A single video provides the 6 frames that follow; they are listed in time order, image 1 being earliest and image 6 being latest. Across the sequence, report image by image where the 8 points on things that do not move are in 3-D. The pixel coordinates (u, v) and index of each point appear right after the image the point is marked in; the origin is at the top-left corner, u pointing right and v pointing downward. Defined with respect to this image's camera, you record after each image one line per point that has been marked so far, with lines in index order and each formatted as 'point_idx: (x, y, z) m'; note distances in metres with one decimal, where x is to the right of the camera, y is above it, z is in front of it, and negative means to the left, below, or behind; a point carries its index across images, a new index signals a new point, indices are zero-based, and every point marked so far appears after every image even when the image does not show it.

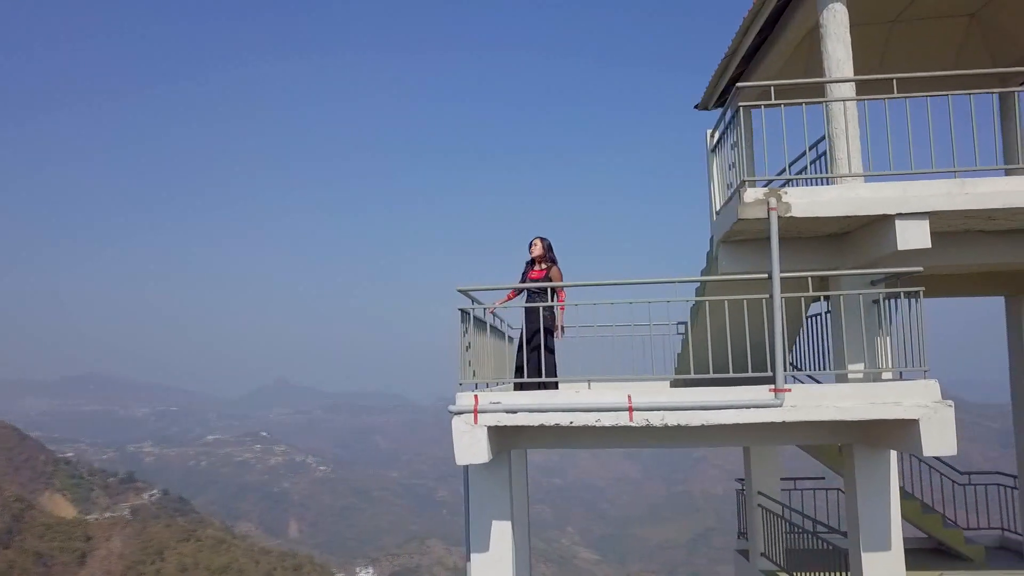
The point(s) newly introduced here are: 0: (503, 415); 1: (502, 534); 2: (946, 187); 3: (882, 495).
0: (0.0, -1.1, +7.4) m
1: (-0.1, -2.4, +8.3) m
2: (+3.7, +0.8, +7.2) m
3: (+3.5, -1.9, +8.0) m
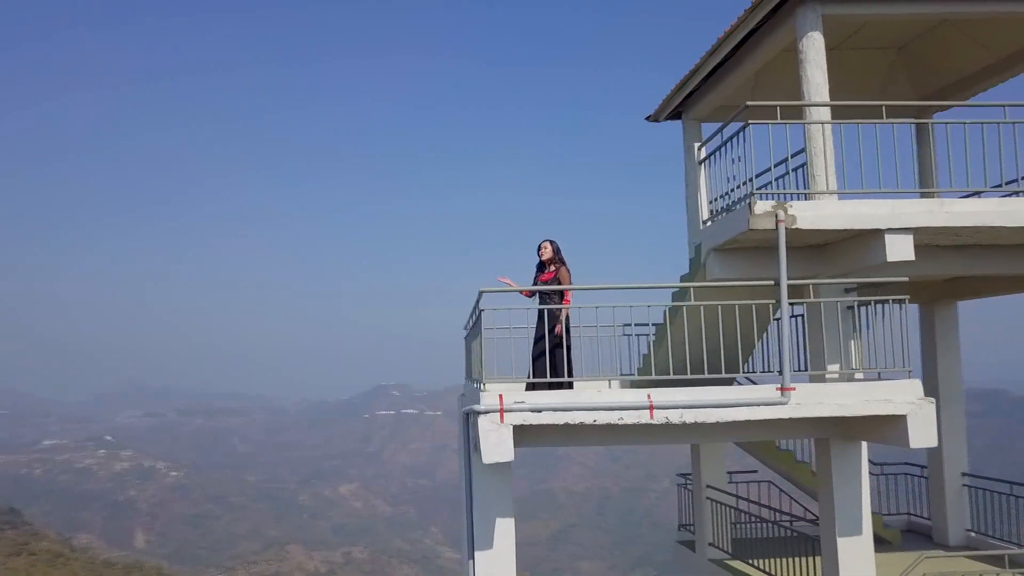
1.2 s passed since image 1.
0: (+0.2, -1.1, +7.6) m
1: (-0.1, -2.4, +8.5) m
2: (+3.9, +0.8, +8.0) m
3: (+3.5, -2.0, +8.8) m
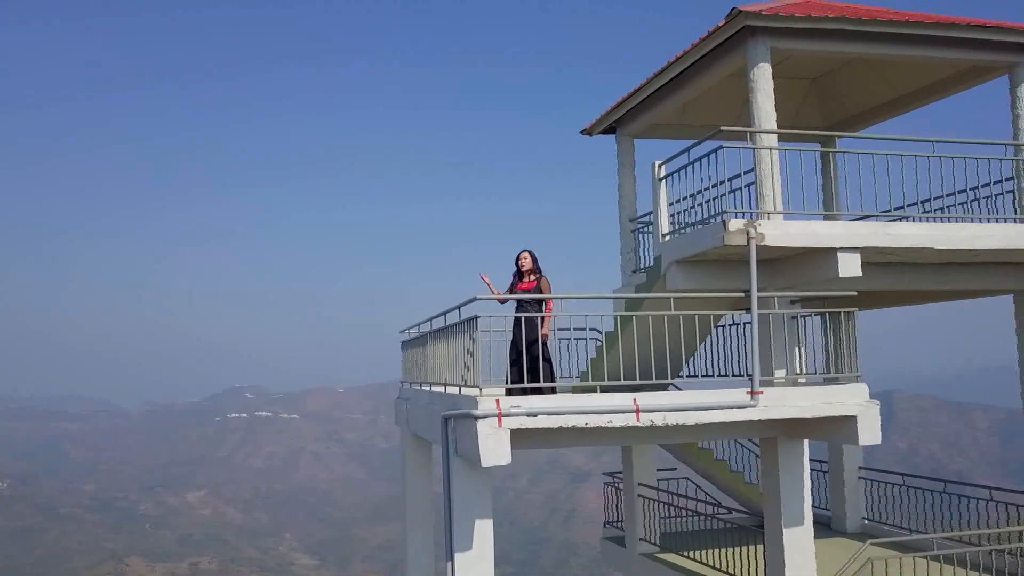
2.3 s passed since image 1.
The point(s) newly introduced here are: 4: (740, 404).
0: (+0.2, -1.2, +7.9) m
1: (-0.3, -2.5, +8.8) m
2: (+3.8, +0.6, +8.9) m
3: (+3.2, -2.1, +9.6) m
4: (+2.3, -1.1, +8.4) m
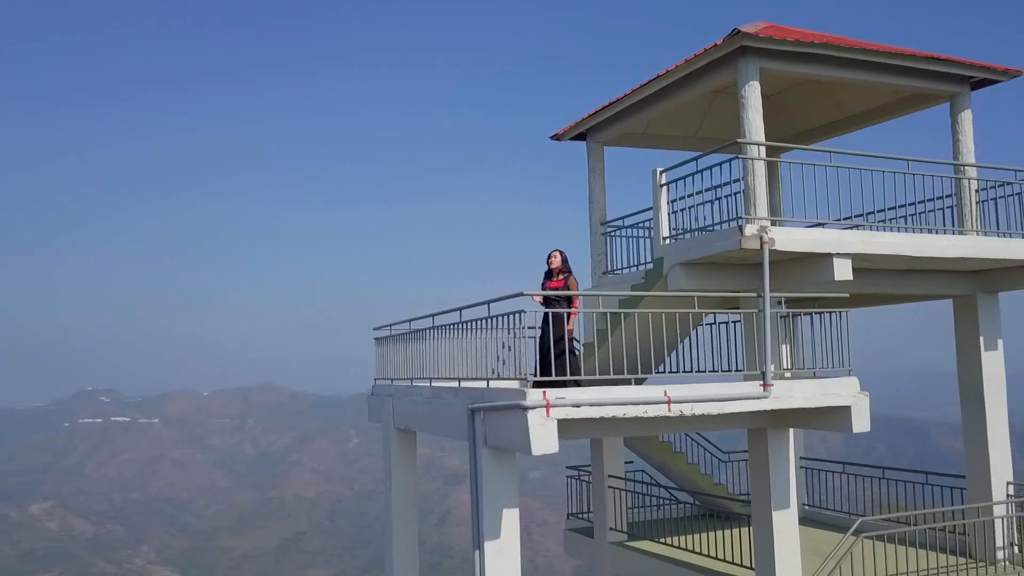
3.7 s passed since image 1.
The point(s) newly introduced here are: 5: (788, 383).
0: (+0.6, -1.2, +8.3) m
1: (0.0, -2.5, +9.1) m
2: (+4.0, +0.6, +9.9) m
3: (+3.3, -2.1, +10.4) m
4: (+2.6, -1.1, +9.1) m
5: (+3.0, -1.0, +9.3) m
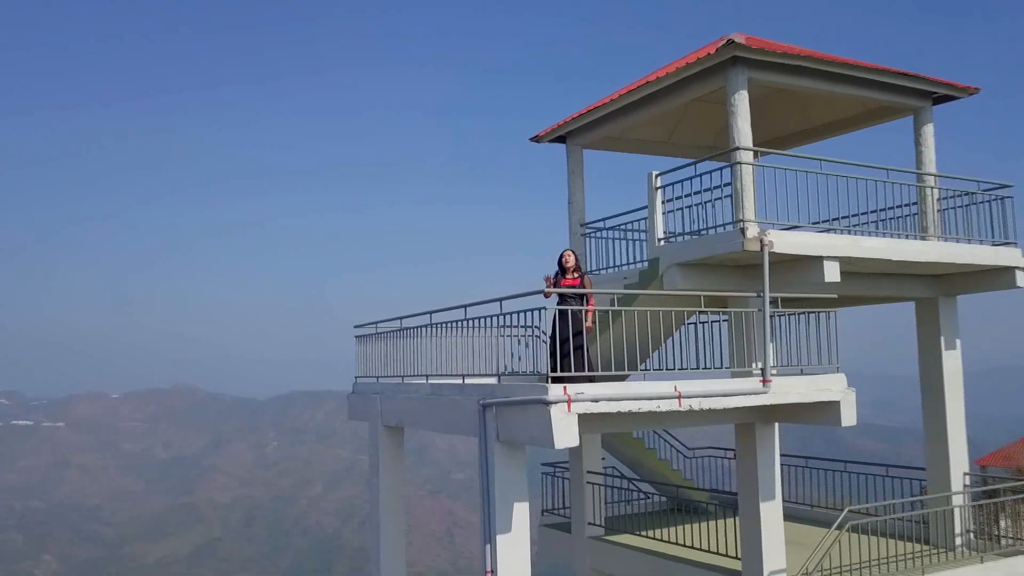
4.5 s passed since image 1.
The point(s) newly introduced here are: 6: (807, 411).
0: (+0.8, -1.1, +8.5) m
1: (+0.1, -2.5, +9.2) m
2: (+4.1, +0.6, +10.4) m
3: (+3.3, -2.2, +10.9) m
4: (+2.7, -1.1, +9.5) m
5: (+3.1, -1.0, +9.8) m
6: (+3.5, -1.5, +10.3) m
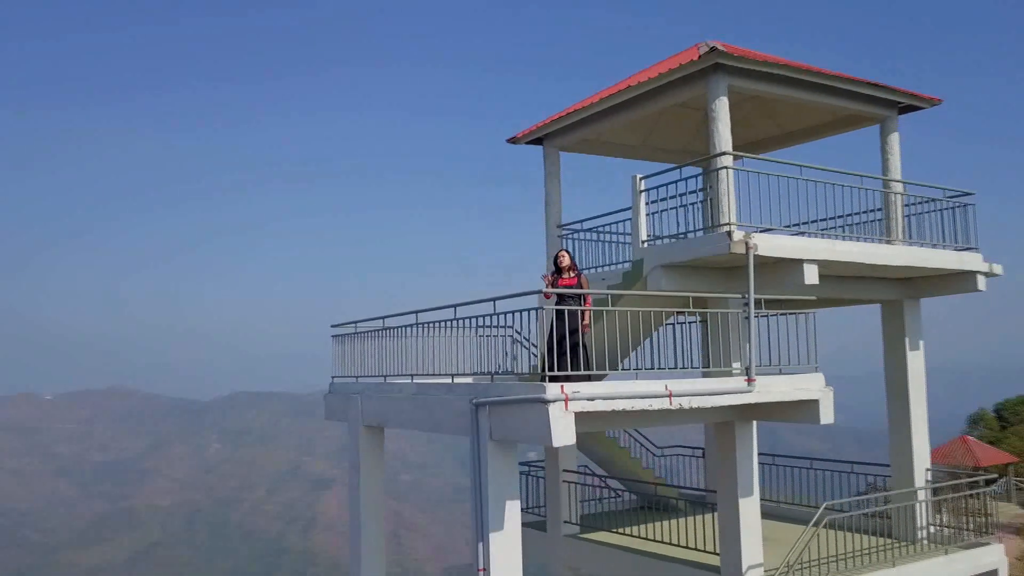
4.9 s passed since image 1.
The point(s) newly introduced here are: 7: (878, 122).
0: (+0.8, -1.2, +8.6) m
1: (0.0, -2.5, +9.3) m
2: (+3.9, +0.5, +10.7) m
3: (+3.1, -2.2, +11.2) m
4: (+2.6, -1.2, +9.8) m
5: (+3.0, -1.1, +10.0) m
6: (+3.4, -1.5, +10.6) m
7: (+6.0, +2.7, +14.0) m
